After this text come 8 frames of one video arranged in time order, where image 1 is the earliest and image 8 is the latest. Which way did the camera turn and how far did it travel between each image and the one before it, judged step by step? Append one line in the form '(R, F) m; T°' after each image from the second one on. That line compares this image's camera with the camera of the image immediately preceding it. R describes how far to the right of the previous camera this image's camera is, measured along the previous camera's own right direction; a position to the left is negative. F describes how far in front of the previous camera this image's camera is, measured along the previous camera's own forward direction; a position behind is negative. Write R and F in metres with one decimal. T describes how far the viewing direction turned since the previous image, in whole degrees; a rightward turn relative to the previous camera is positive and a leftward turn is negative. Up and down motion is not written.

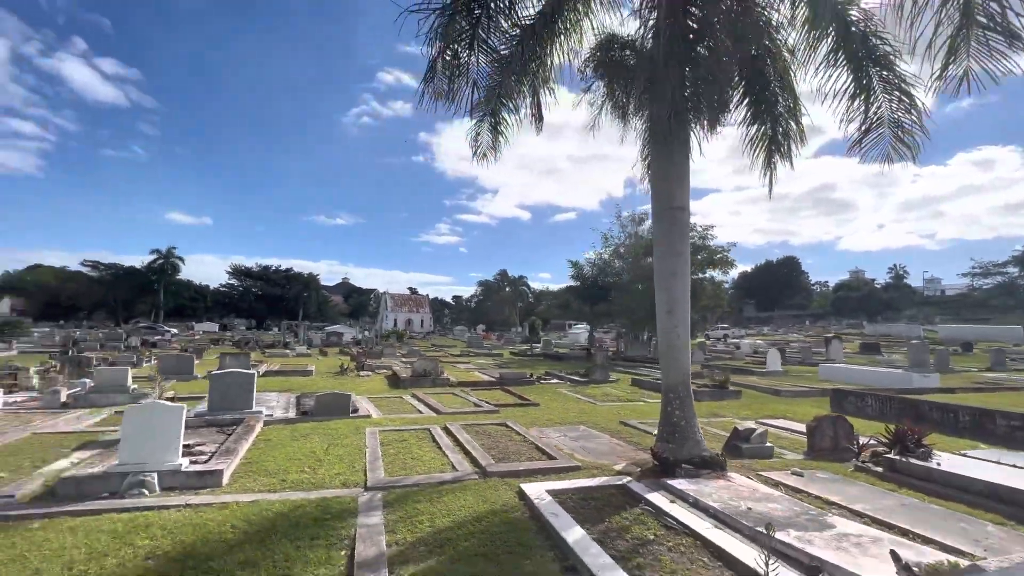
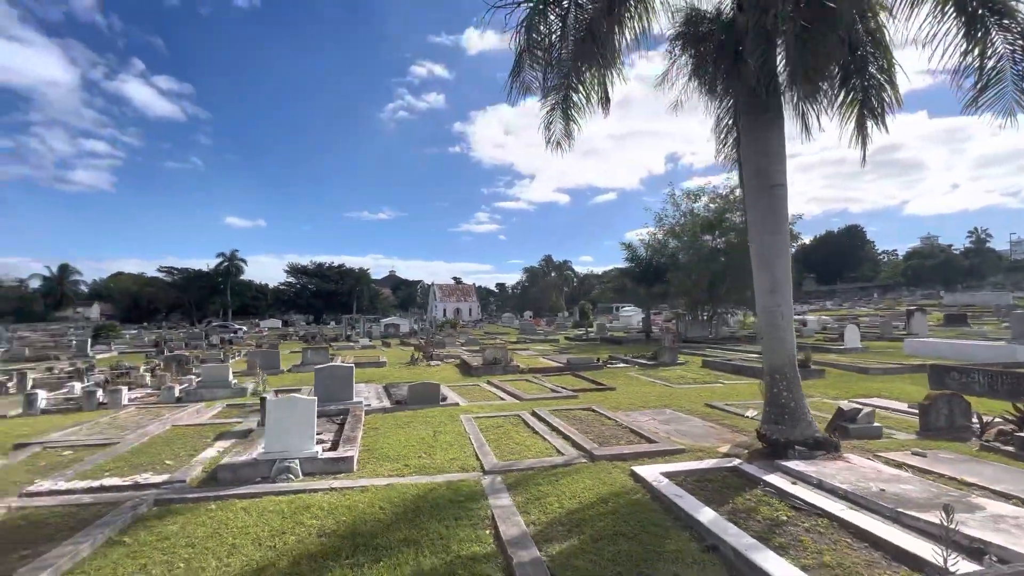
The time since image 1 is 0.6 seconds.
(-0.7, -0.1) m; -5°
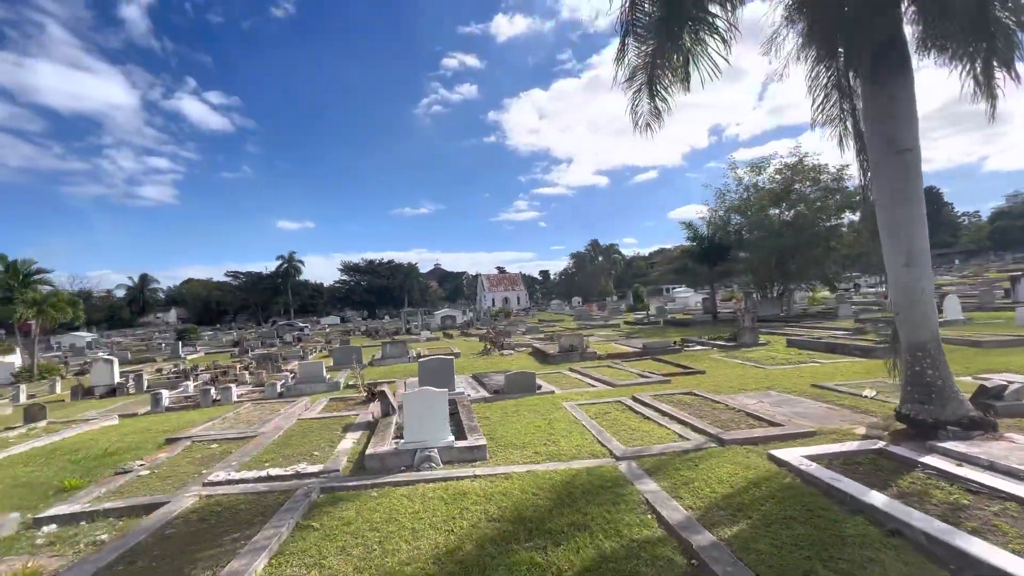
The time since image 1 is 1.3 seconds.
(-0.9, -0.1) m; -5°
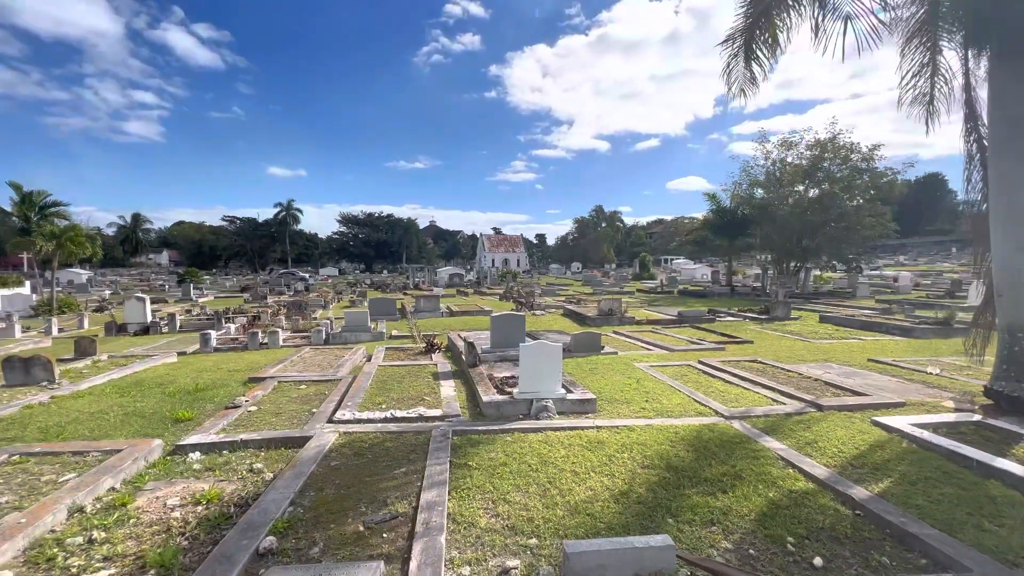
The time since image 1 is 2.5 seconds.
(-1.6, 0.0) m; +1°
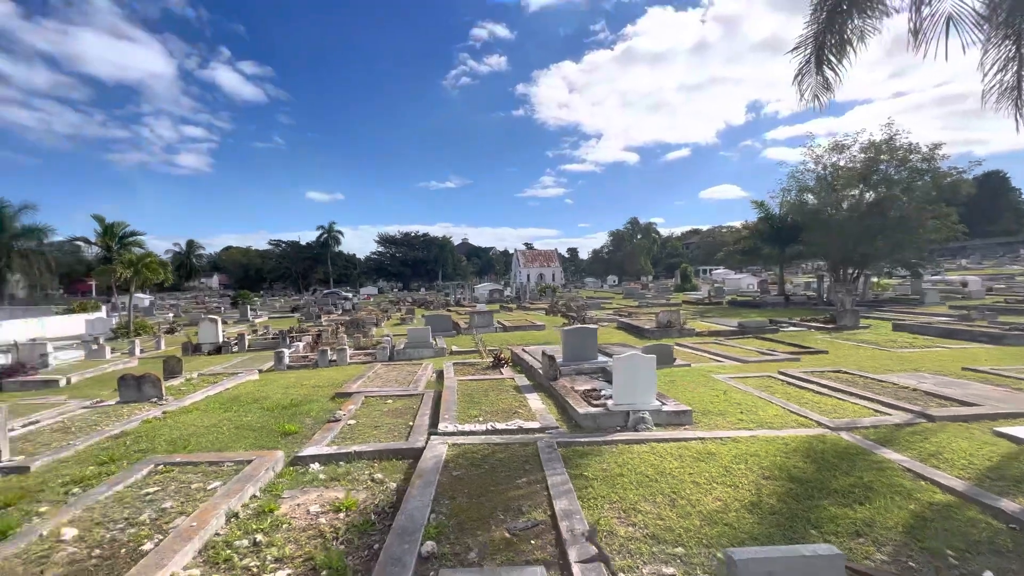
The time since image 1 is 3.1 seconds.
(-0.8, -0.2) m; -4°
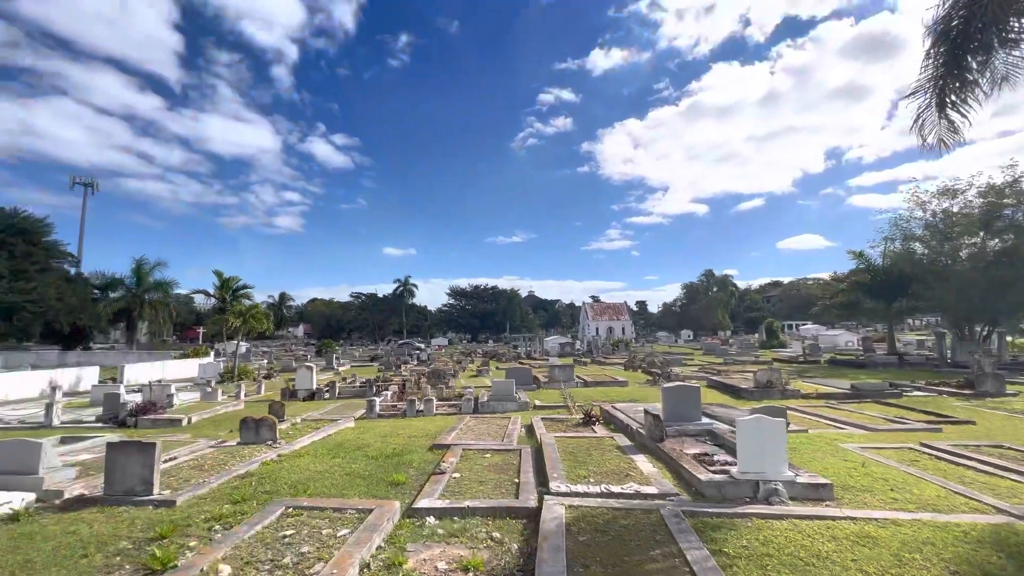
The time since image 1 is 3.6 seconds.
(-0.6, -0.1) m; -8°
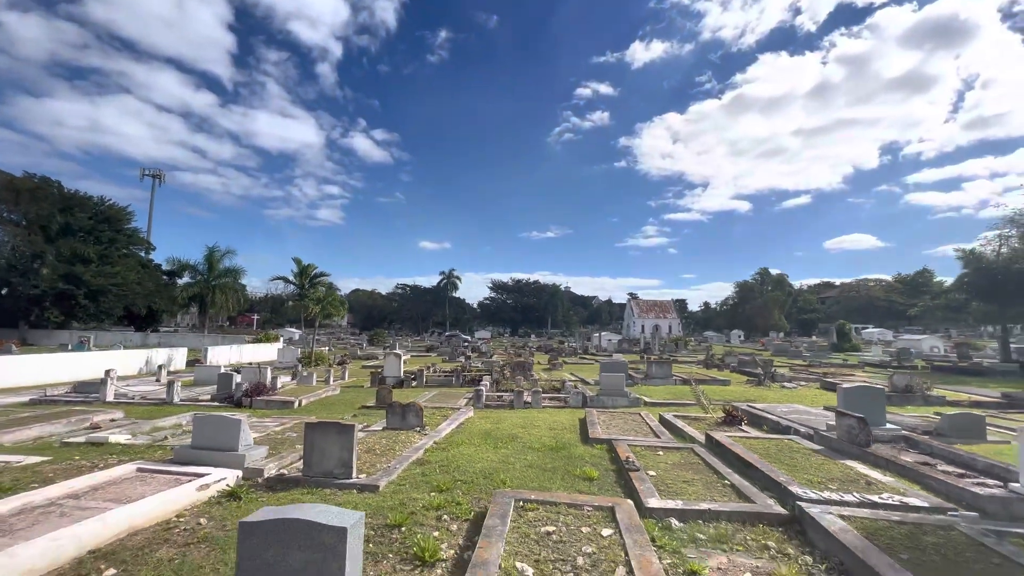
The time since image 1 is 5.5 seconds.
(-2.2, +0.4) m; -4°
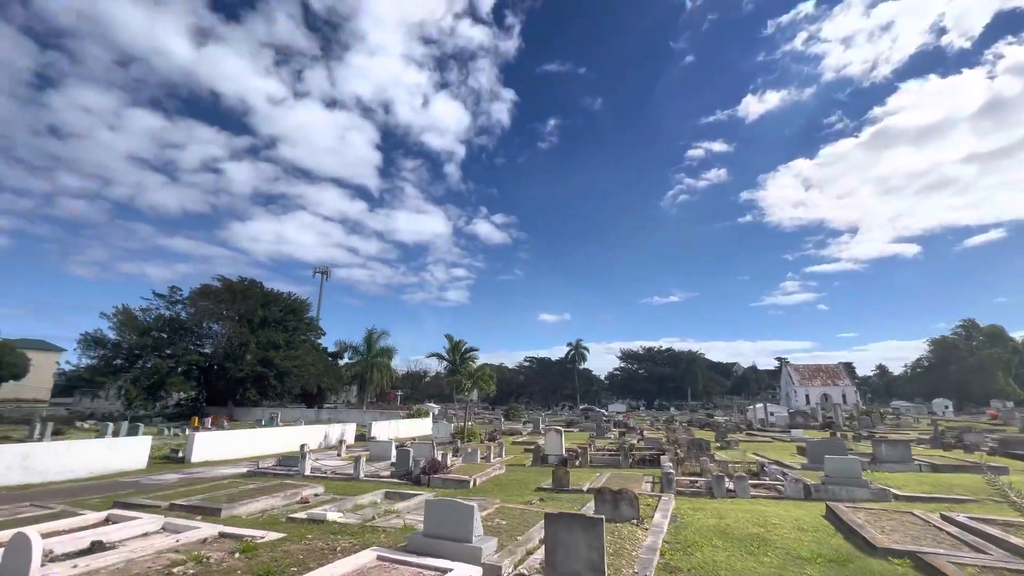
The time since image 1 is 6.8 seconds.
(-1.5, +0.5) m; -15°
